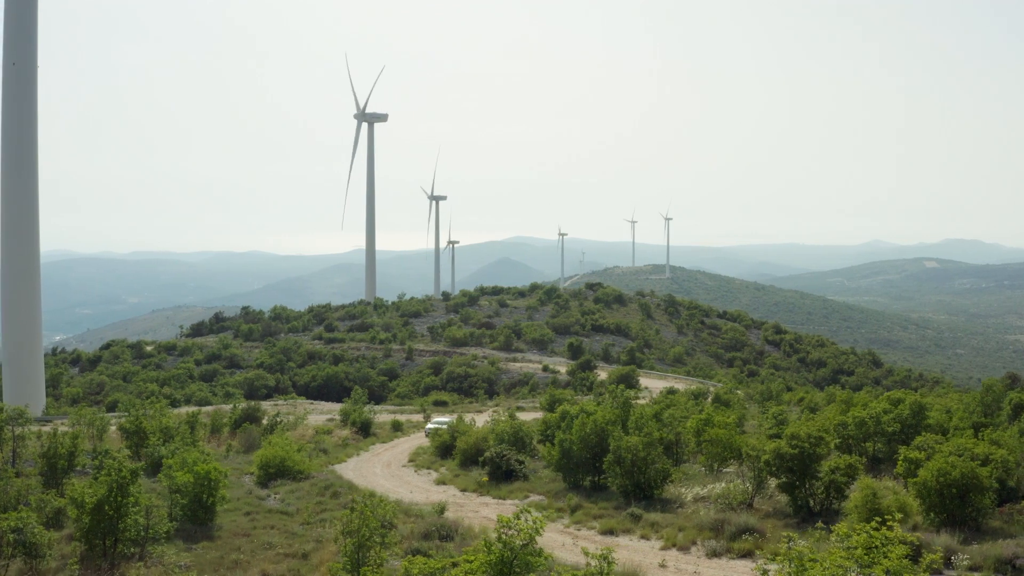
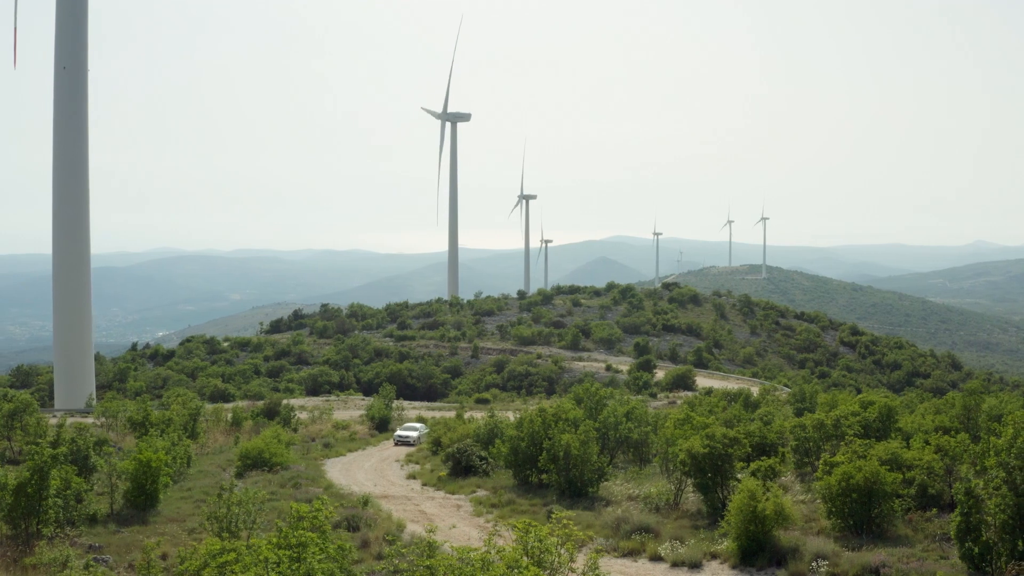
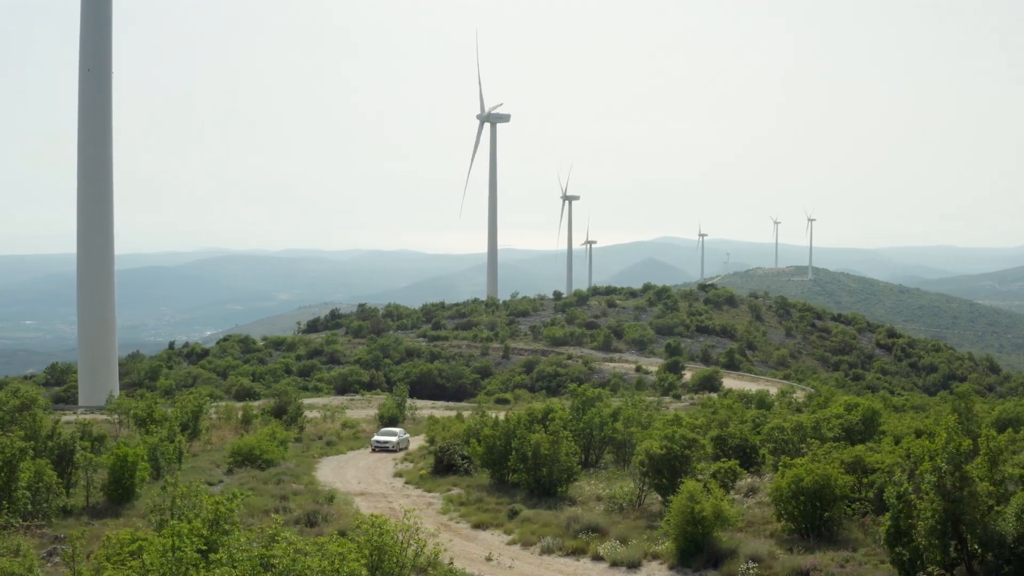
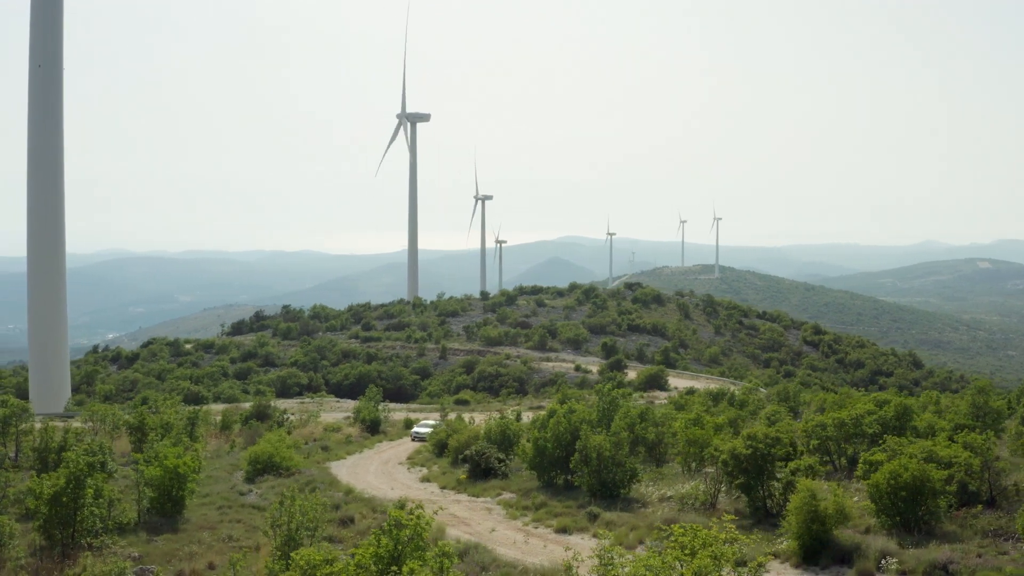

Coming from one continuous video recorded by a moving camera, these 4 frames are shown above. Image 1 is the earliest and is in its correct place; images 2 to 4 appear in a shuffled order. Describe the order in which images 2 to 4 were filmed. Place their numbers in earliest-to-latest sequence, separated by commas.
4, 2, 3
